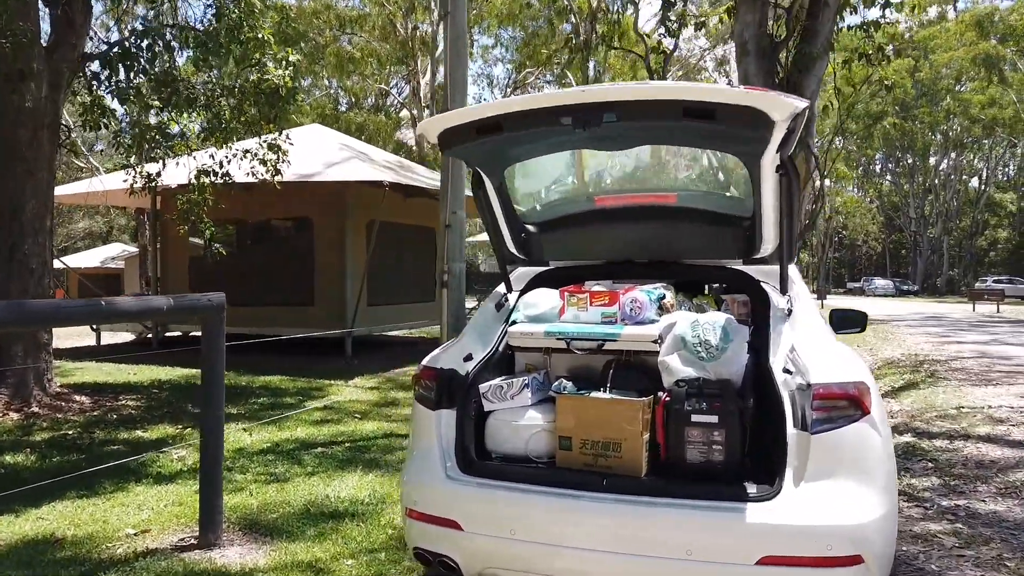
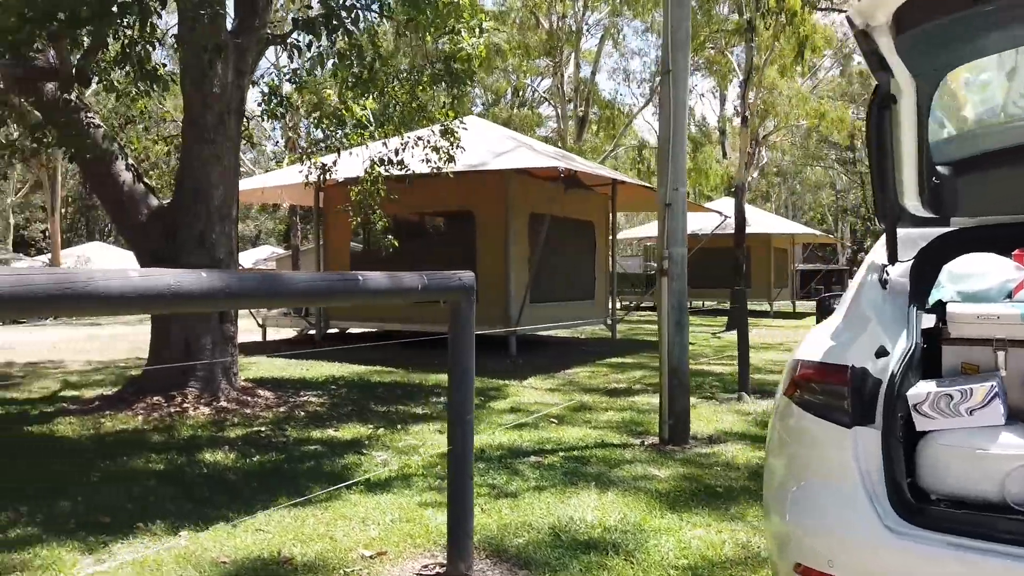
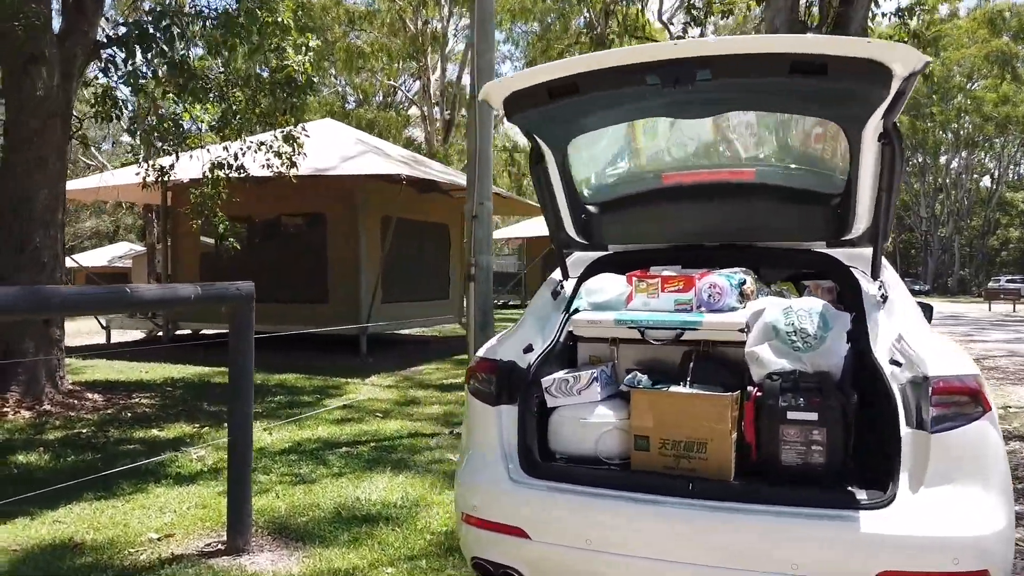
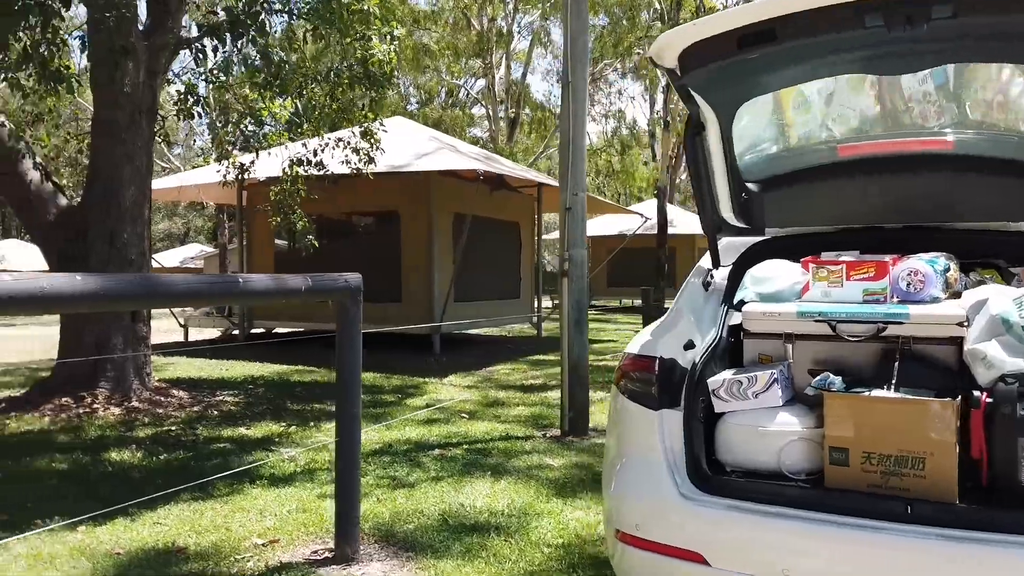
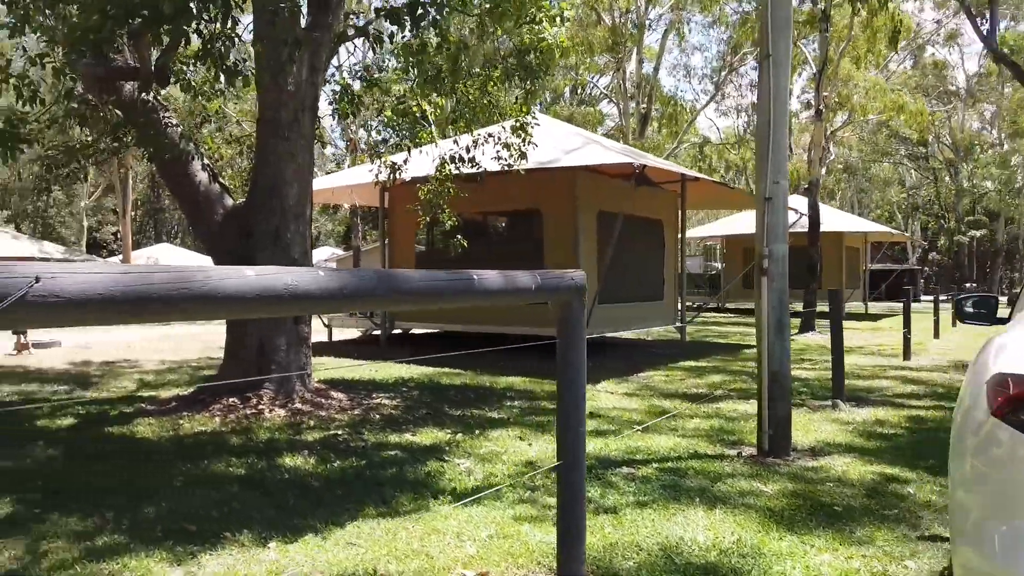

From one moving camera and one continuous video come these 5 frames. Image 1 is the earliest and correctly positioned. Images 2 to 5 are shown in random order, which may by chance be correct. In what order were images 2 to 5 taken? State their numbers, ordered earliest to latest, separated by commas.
3, 4, 2, 5
